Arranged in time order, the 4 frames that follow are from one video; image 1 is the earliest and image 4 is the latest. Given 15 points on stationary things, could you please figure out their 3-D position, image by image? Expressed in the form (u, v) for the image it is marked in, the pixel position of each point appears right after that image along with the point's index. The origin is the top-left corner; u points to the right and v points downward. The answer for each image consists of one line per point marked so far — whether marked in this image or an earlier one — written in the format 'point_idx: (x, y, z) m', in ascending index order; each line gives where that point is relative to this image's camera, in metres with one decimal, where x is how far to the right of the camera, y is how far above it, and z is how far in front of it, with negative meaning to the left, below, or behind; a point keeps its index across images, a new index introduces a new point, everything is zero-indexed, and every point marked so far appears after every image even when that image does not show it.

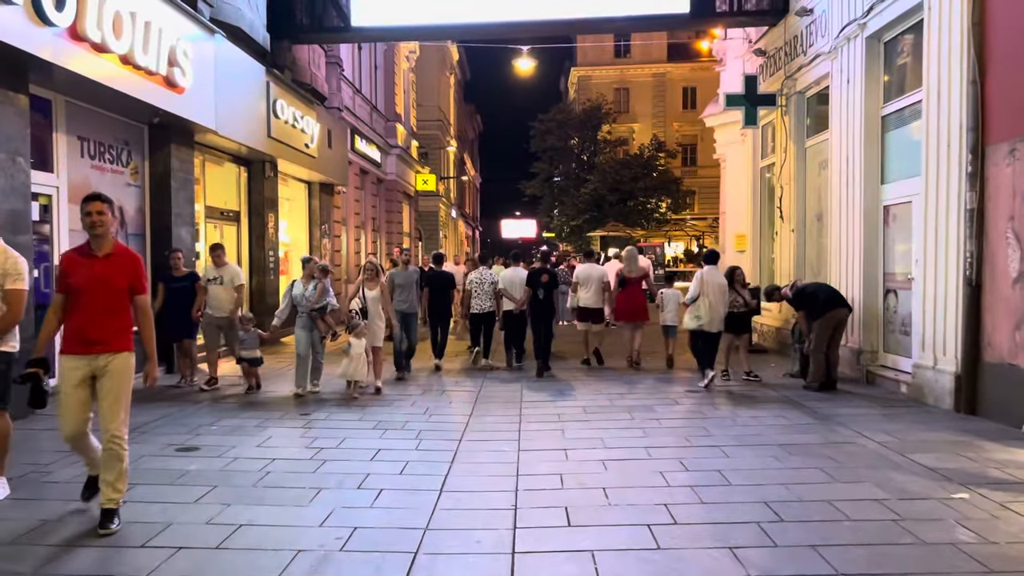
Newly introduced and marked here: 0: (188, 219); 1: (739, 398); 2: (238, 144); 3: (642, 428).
0: (-4.3, +0.9, +10.6) m
1: (+2.4, -1.1, +8.3) m
2: (-4.1, +2.1, +11.8) m
3: (+1.1, -1.2, +6.9) m
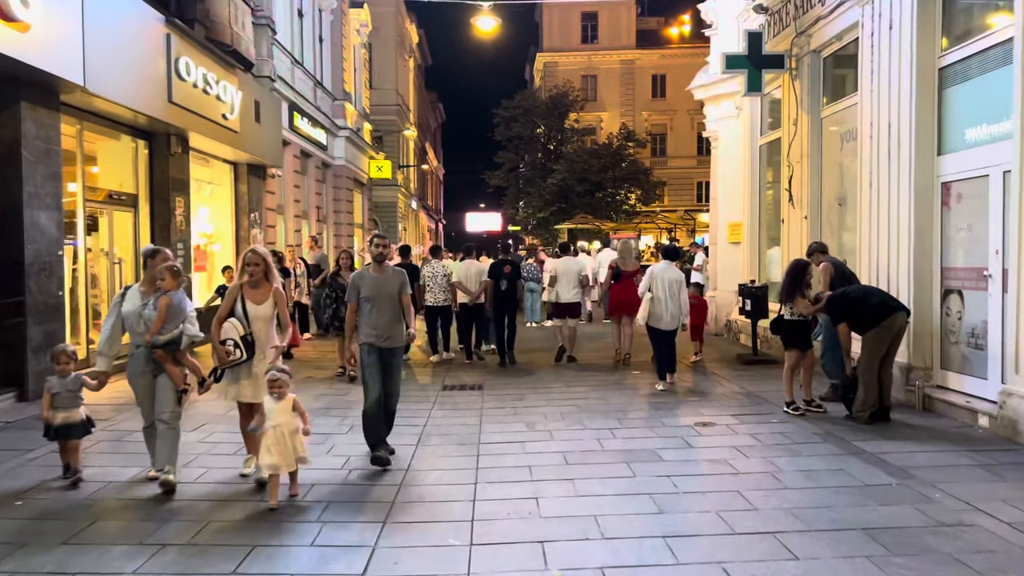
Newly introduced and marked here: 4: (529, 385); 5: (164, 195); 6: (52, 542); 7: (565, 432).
0: (-4.8, +0.9, +8.2) m
1: (+2.0, -1.2, +6.3) m
2: (-4.6, +2.1, +9.4) m
3: (+0.8, -1.2, +4.8) m
4: (+0.2, -1.1, +9.2) m
5: (-5.0, +1.3, +11.3) m
6: (-2.3, -1.3, +4.0) m
7: (+0.4, -1.2, +6.6) m
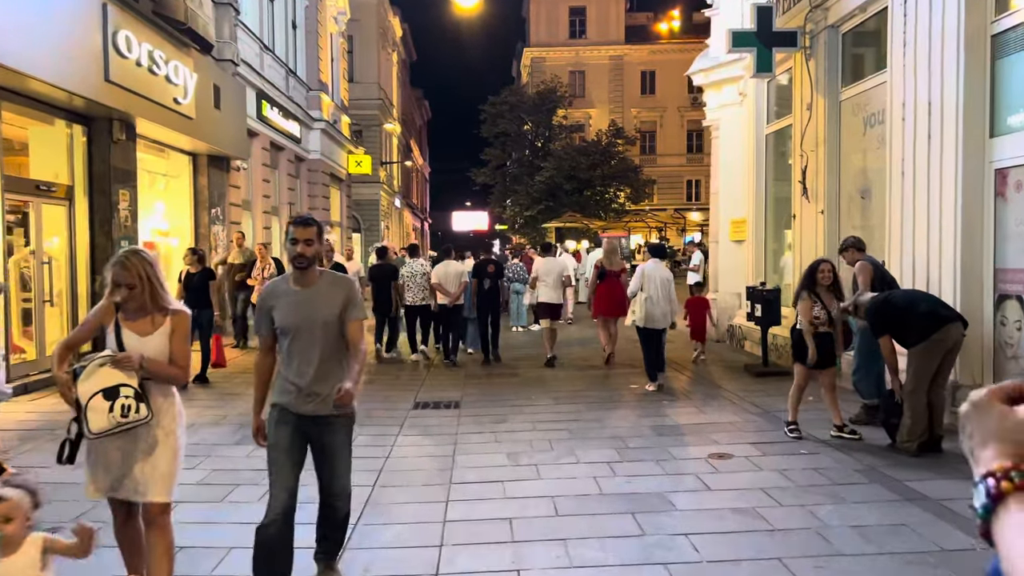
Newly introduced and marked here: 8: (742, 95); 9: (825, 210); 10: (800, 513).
0: (-5.0, +0.9, +7.0) m
1: (+1.9, -1.2, +5.2) m
2: (-4.8, +2.1, +8.2) m
3: (+0.7, -1.3, +3.7) m
4: (0.0, -1.1, +8.1) m
5: (-5.2, +1.3, +10.1) m
6: (-2.4, -1.3, +2.9) m
7: (+0.3, -1.3, +5.5) m
8: (+3.4, +2.9, +11.7) m
9: (+3.6, +0.9, +9.0) m
10: (+1.6, -1.2, +4.4) m
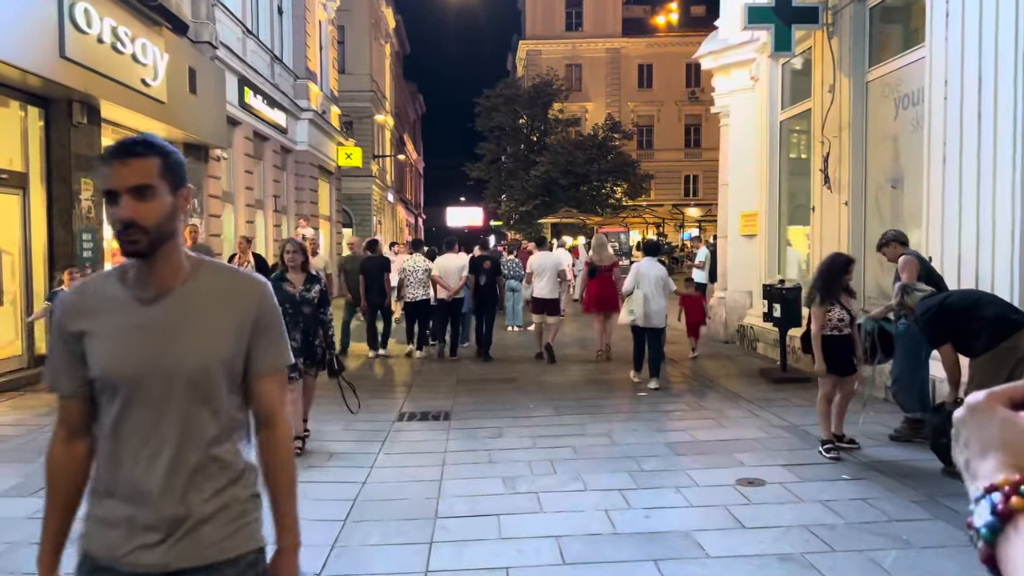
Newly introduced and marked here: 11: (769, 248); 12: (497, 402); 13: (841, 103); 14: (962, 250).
0: (-5.0, +0.9, +6.2) m
1: (+1.9, -1.2, +4.4) m
2: (-4.8, +2.1, +7.4) m
3: (+0.7, -1.3, +3.0) m
4: (0.0, -1.1, +7.3) m
5: (-5.2, +1.3, +9.3) m
6: (-2.4, -1.3, +2.1) m
7: (+0.3, -1.2, +4.8) m
8: (+3.3, +2.9, +11.0) m
9: (+3.5, +0.9, +8.3) m
10: (+1.6, -1.2, +3.6) m
11: (+3.4, +0.5, +10.5) m
12: (-0.1, -1.1, +7.6) m
13: (+3.5, +2.0, +8.5) m
14: (+3.5, +0.3, +6.2) m
